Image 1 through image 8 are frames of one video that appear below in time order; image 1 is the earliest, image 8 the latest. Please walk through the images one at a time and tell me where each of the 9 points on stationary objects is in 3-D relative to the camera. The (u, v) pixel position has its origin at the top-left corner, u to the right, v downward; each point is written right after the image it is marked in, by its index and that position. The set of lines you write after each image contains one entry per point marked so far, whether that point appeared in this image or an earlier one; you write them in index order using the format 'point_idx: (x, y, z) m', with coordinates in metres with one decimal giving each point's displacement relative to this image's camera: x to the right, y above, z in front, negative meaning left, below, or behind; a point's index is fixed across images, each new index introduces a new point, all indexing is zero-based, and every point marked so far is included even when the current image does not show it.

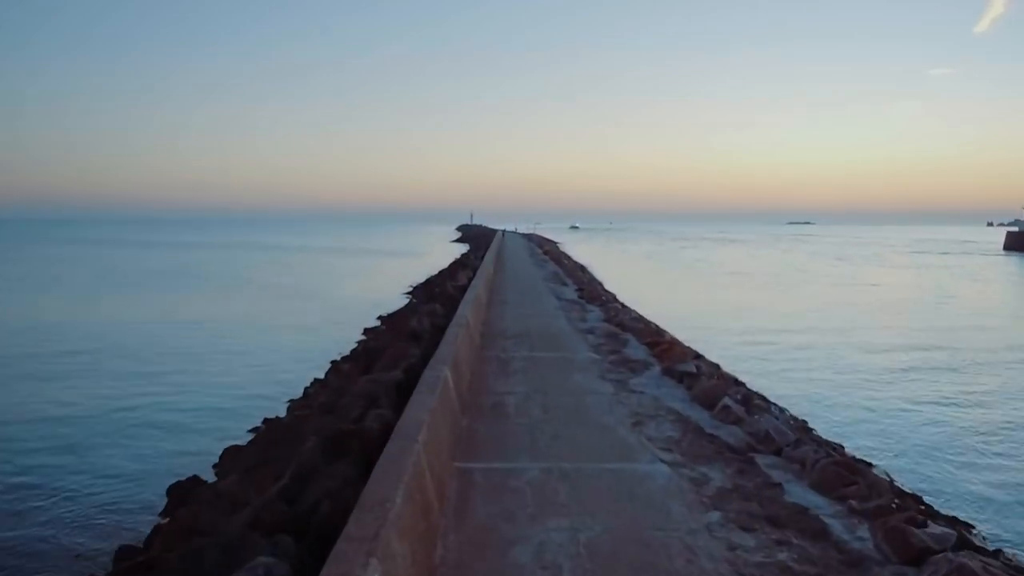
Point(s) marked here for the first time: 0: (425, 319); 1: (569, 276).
0: (-0.6, -0.2, +6.1) m
1: (+0.9, +0.2, +14.4) m
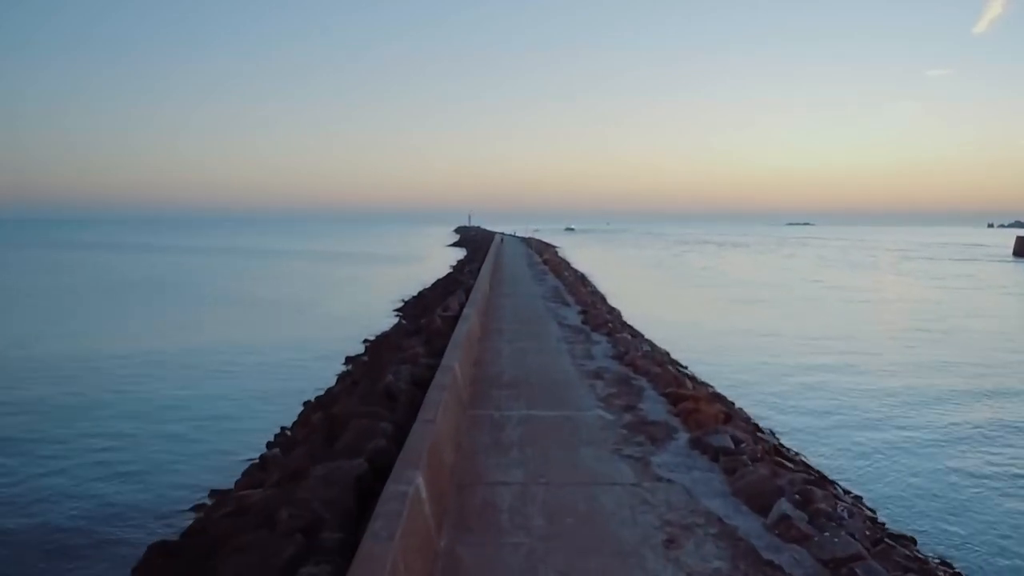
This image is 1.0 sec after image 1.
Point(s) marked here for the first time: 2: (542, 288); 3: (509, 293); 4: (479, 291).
0: (-0.6, -0.5, +5.2) m
1: (+0.9, 0.0, +13.5) m
2: (+0.5, 0.0, +13.9) m
3: (0.0, -0.1, +12.8) m
4: (-0.4, 0.0, +10.1) m
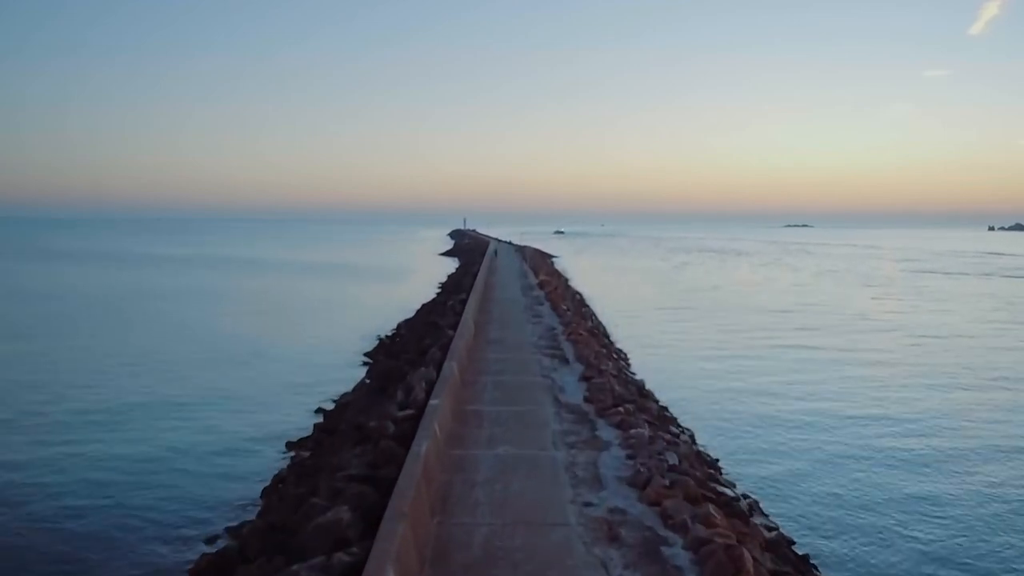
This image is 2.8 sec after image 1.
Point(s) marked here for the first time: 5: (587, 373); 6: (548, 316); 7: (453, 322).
0: (-0.8, -1.0, +3.3) m
1: (+0.7, -0.6, +11.6) m
2: (+0.3, -0.6, +12.0) m
3: (-0.2, -0.7, +10.9) m
4: (-0.5, -0.6, +8.3) m
5: (+0.7, -0.8, +8.4) m
6: (+0.6, -0.5, +13.6) m
7: (-0.7, -0.4, +10.9) m
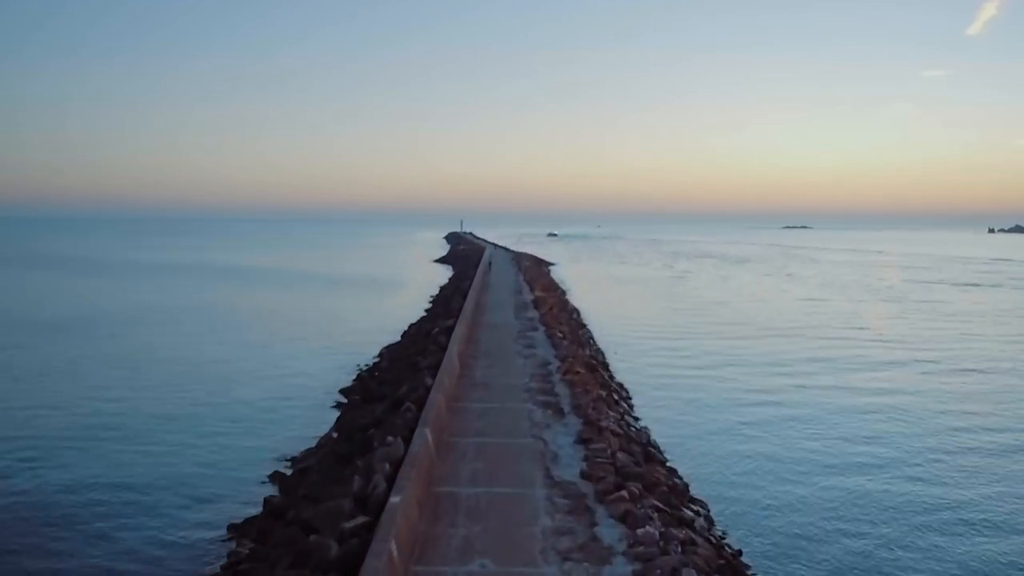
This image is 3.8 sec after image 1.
0: (-0.9, -1.4, +2.2) m
1: (+0.6, -1.0, +10.5) m
2: (+0.2, -1.0, +10.9) m
3: (-0.3, -1.0, +9.8) m
4: (-0.6, -1.0, +7.1) m
5: (+0.6, -1.2, +7.3) m
6: (+0.4, -0.8, +12.4) m
7: (-0.9, -0.8, +9.8) m
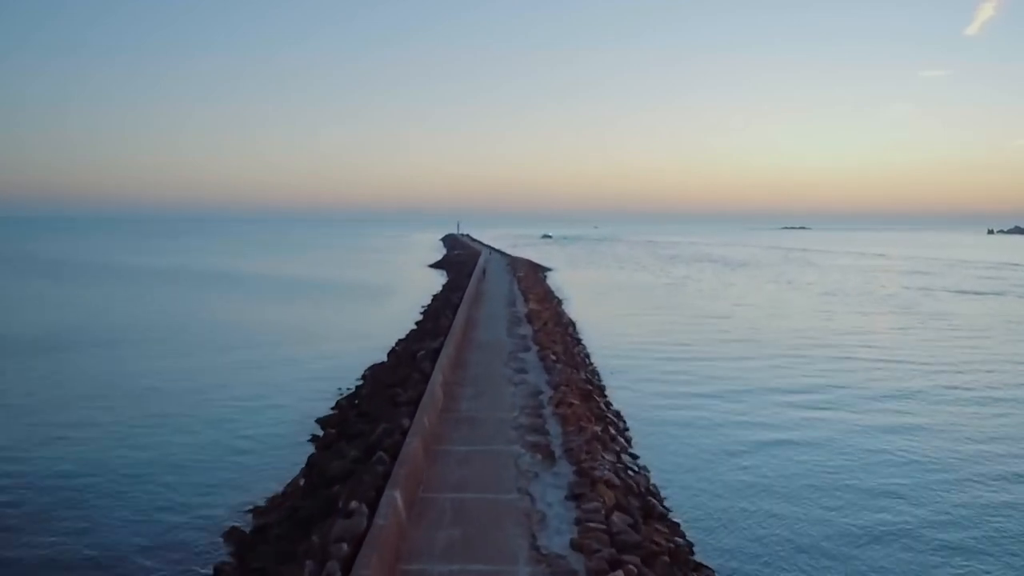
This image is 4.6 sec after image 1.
0: (-1.0, -1.7, +1.5) m
1: (+0.5, -1.3, +9.7) m
2: (+0.1, -1.2, +10.1) m
3: (-0.4, -1.3, +9.0) m
4: (-0.8, -1.3, +6.4) m
5: (+0.5, -1.5, +6.6) m
6: (+0.3, -1.1, +11.7) m
7: (-1.0, -1.1, +9.0) m
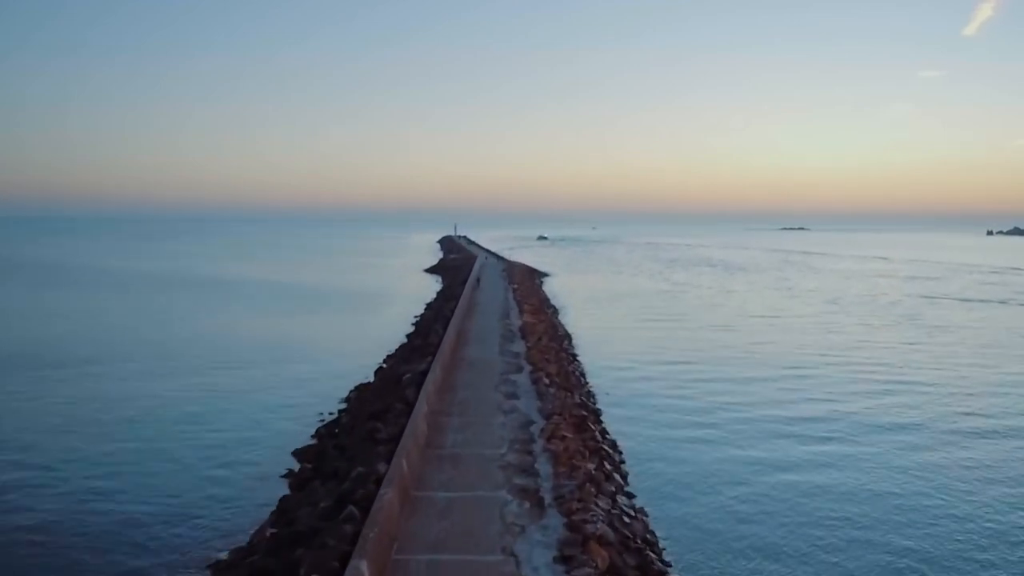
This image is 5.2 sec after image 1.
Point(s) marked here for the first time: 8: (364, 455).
0: (-1.1, -2.0, +0.9) m
1: (+0.3, -1.6, +9.1) m
2: (-0.1, -1.5, +9.5) m
3: (-0.5, -1.6, +8.4) m
4: (-0.9, -1.5, +5.8) m
5: (+0.4, -1.8, +6.0) m
6: (+0.2, -1.4, +11.1) m
7: (-1.1, -1.4, +8.4) m
8: (-1.4, -1.5, +8.0) m
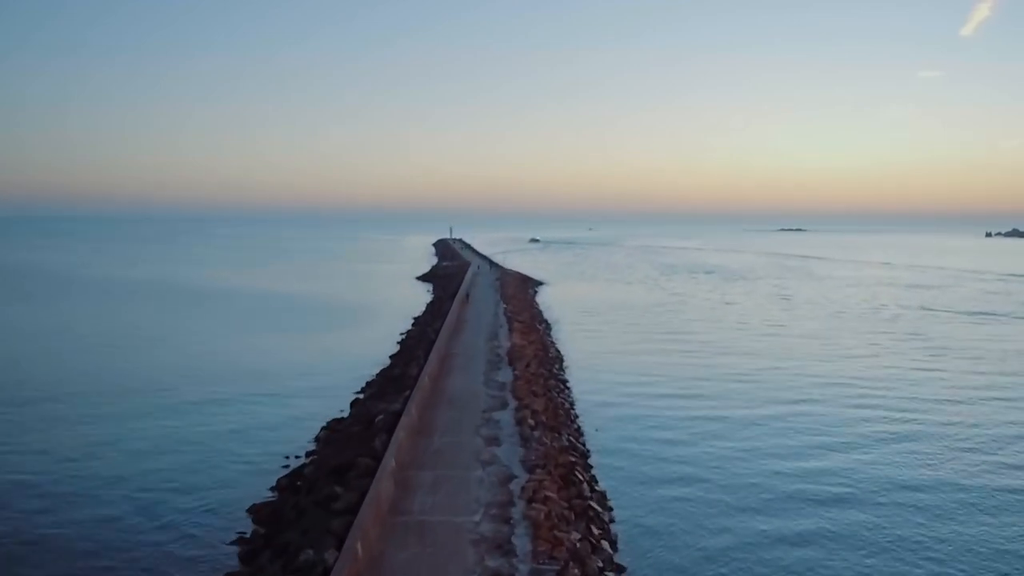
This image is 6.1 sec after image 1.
0: (-1.3, -2.4, -0.1) m
1: (+0.1, -2.0, +8.2) m
2: (-0.3, -1.9, +8.6) m
3: (-0.8, -2.0, +7.5) m
4: (-1.1, -2.0, +4.8) m
5: (+0.2, -2.2, +5.0) m
6: (0.0, -1.8, +10.1) m
7: (-1.3, -1.8, +7.5) m
8: (-1.6, -1.9, +7.1) m
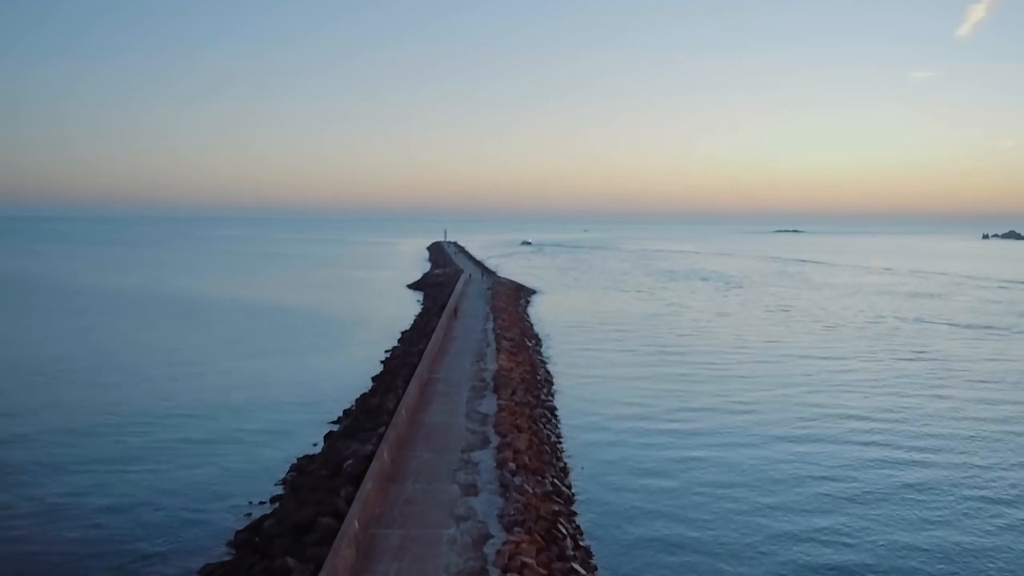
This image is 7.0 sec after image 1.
0: (-1.5, -2.8, -0.8) m
1: (-0.1, -2.4, +7.4) m
2: (-0.5, -2.3, +7.8) m
3: (-1.0, -2.4, +6.8) m
4: (-1.3, -2.4, +4.1) m
5: (0.0, -2.6, +4.3) m
6: (-0.3, -2.2, +9.4) m
7: (-1.6, -2.2, +6.7) m
8: (-1.8, -2.3, +6.3) m
